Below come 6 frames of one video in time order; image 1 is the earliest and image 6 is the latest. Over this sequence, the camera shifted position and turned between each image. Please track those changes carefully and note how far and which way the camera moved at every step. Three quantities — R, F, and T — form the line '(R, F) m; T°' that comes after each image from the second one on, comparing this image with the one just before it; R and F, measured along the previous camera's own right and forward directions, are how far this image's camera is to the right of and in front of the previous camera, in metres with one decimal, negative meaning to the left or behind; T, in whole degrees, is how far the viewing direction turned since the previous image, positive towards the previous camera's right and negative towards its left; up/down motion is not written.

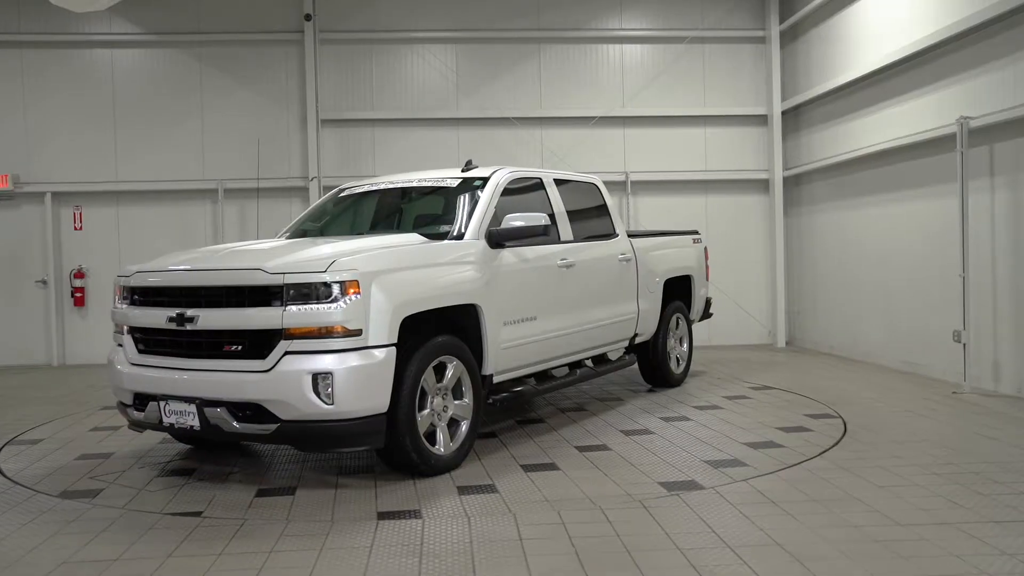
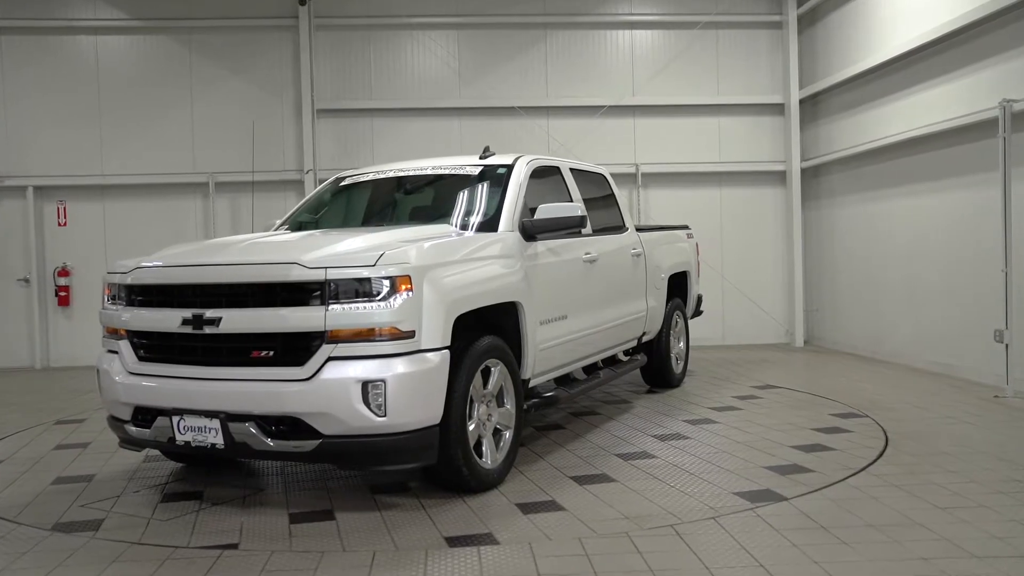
(-0.4, +0.4) m; +2°
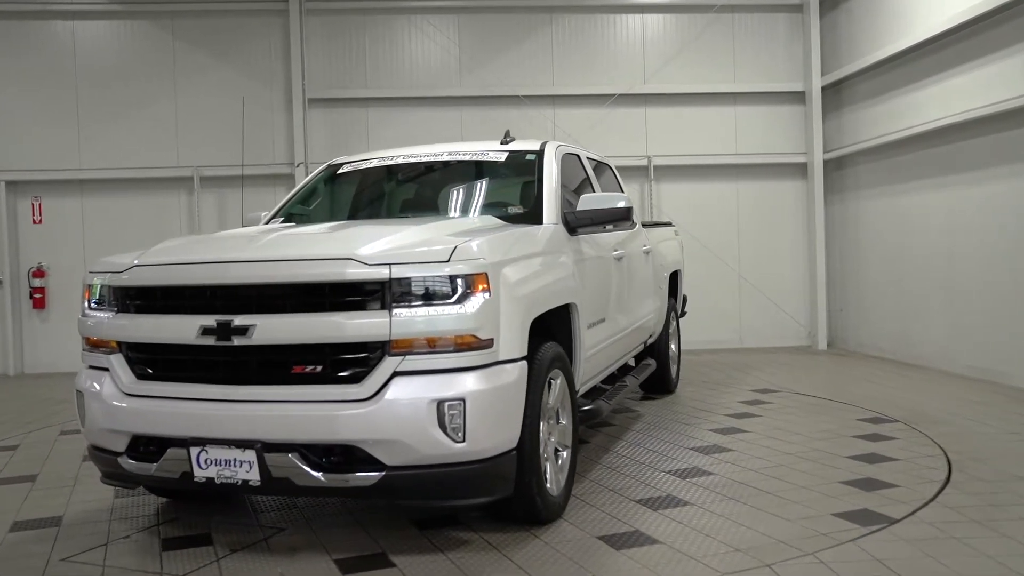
(-0.4, +0.5) m; +2°
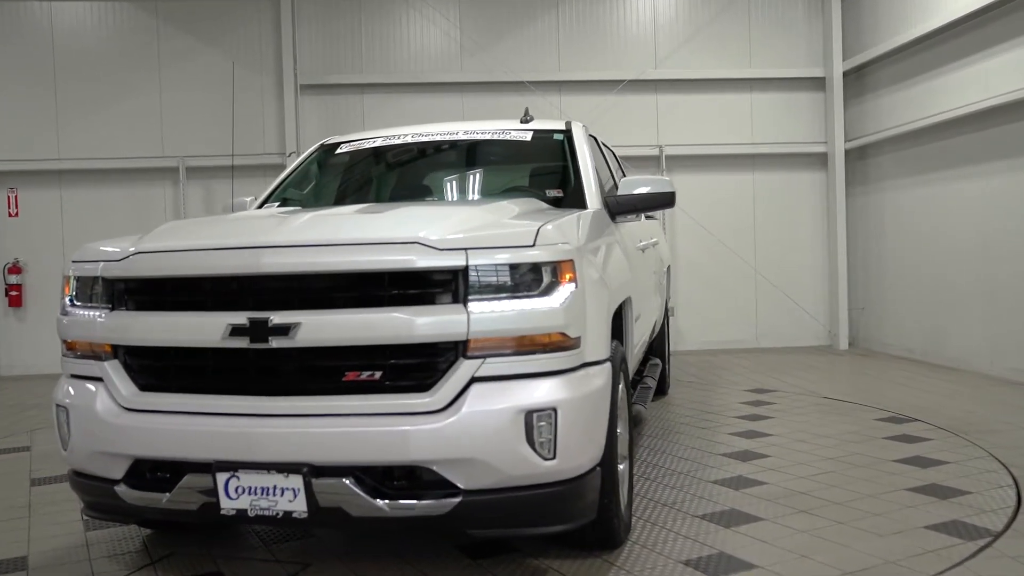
(-0.3, +0.4) m; +2°
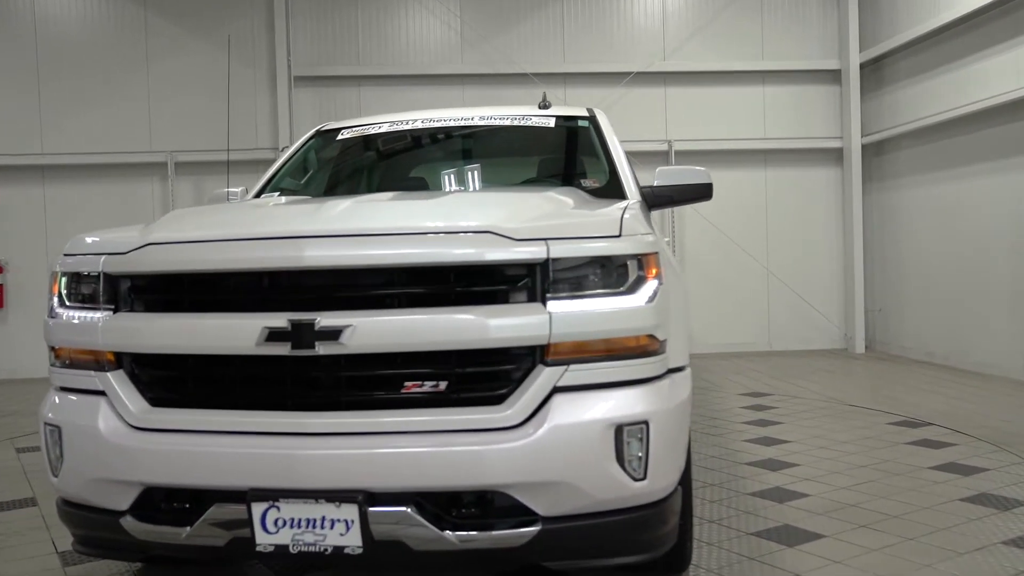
(-0.2, +0.3) m; +1°
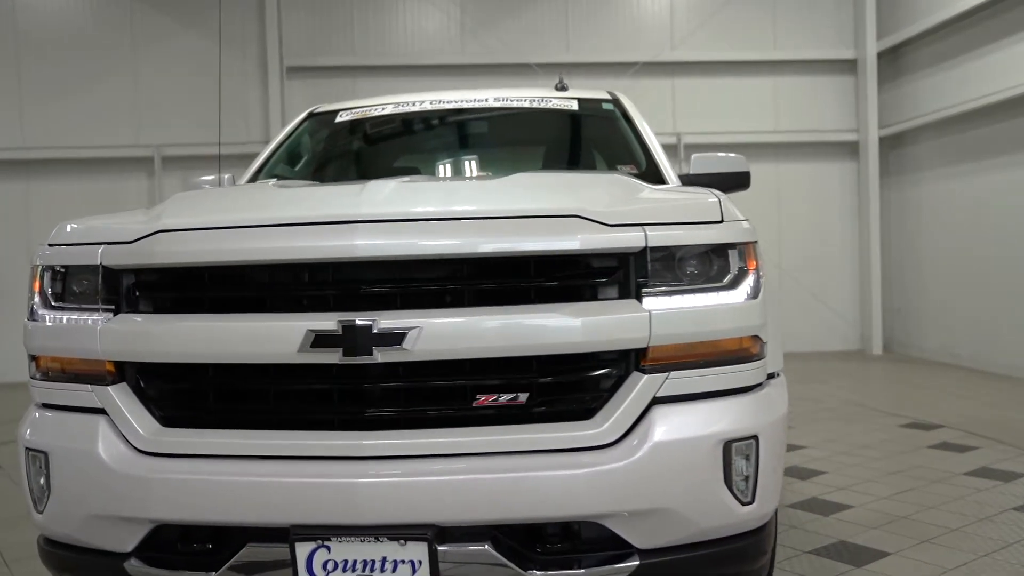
(-0.2, +0.3) m; +1°
